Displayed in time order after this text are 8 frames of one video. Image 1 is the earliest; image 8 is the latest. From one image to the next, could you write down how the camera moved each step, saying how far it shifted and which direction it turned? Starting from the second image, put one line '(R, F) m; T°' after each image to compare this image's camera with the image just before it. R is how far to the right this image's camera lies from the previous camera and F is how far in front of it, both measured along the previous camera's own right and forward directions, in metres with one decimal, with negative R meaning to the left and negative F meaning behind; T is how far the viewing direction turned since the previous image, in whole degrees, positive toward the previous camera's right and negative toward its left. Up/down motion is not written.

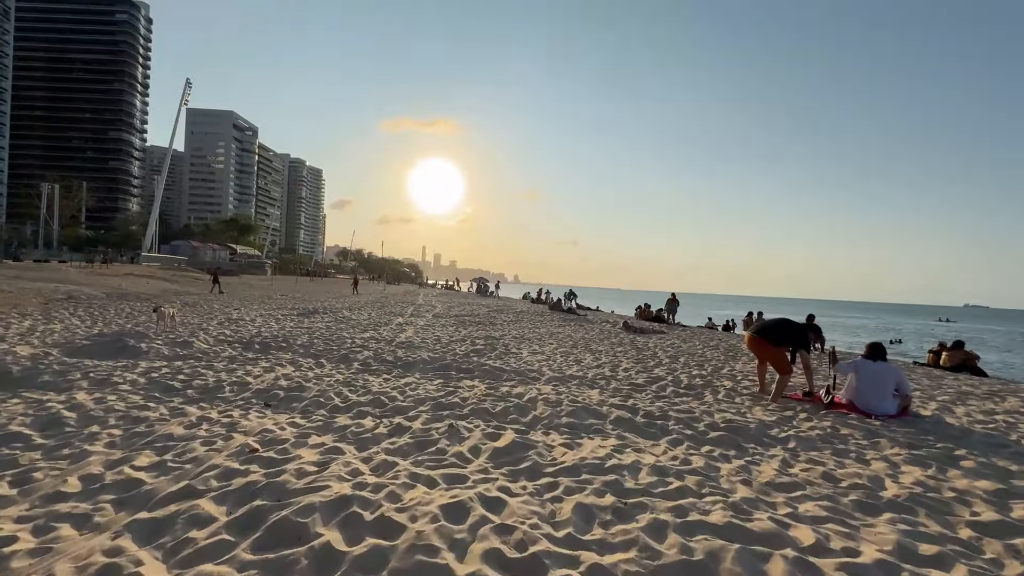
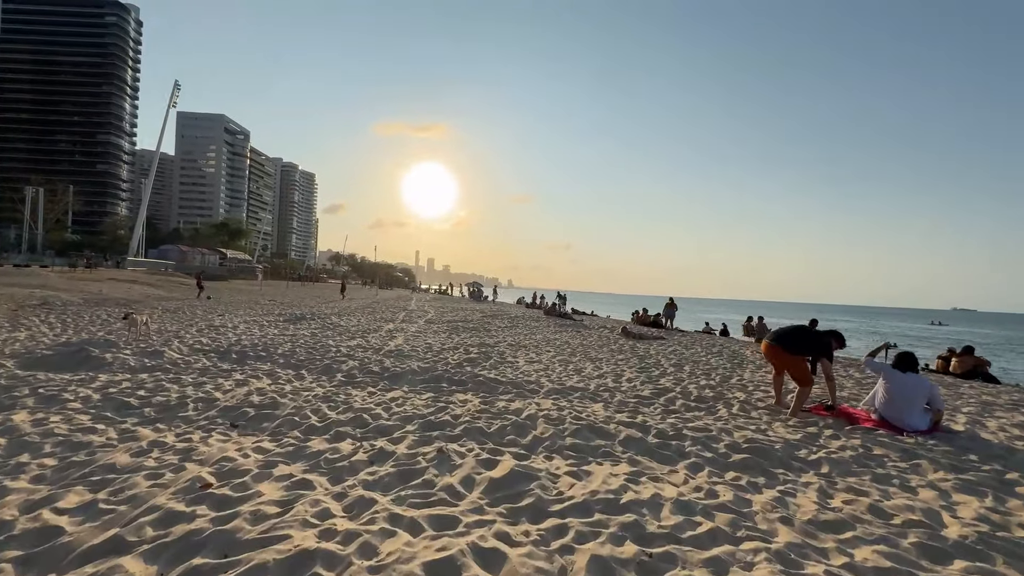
(0.0, +0.5) m; +1°
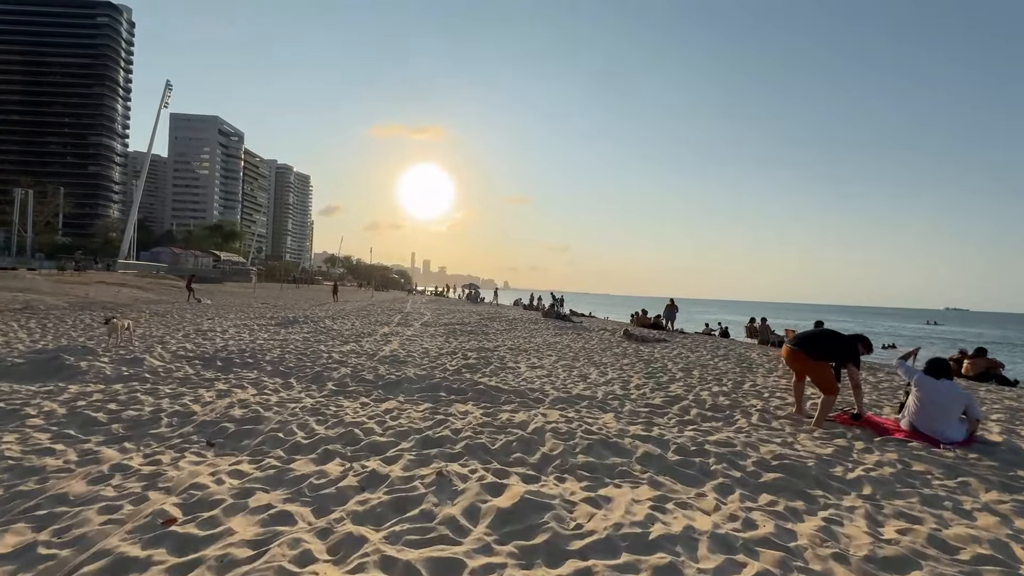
(-0.1, +0.4) m; +1°
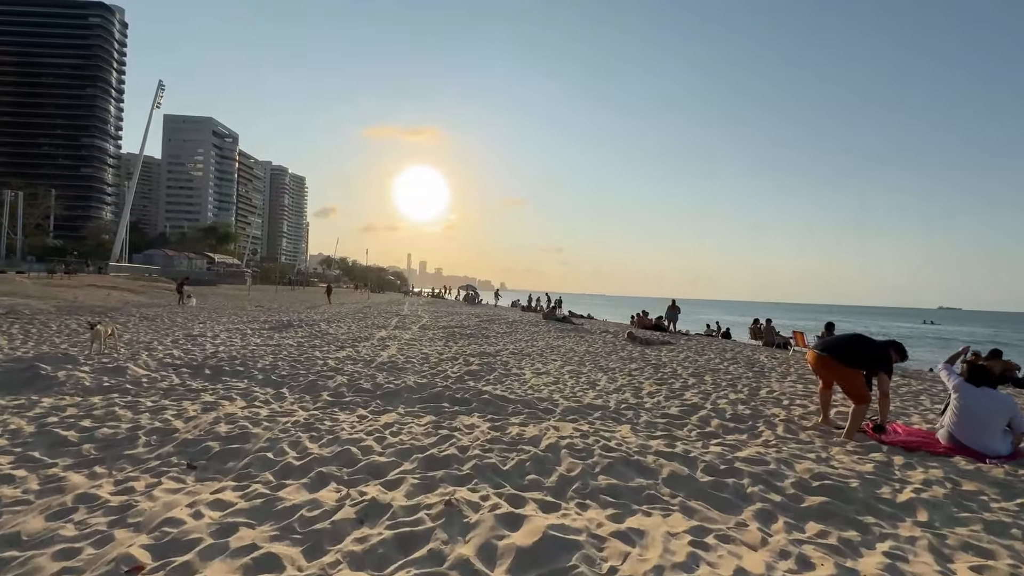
(-0.1, +0.4) m; 0°
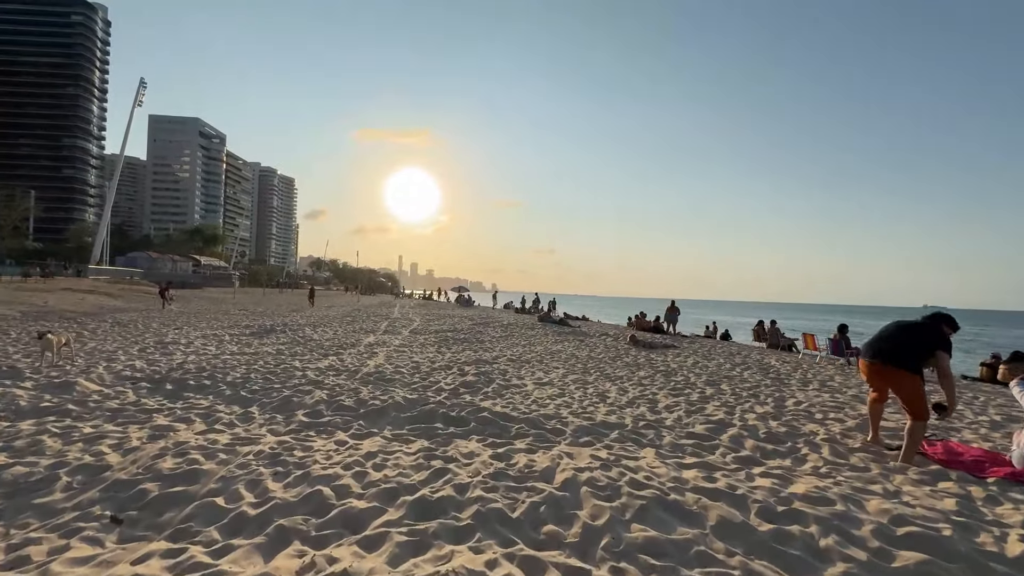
(-0.1, +0.8) m; +1°
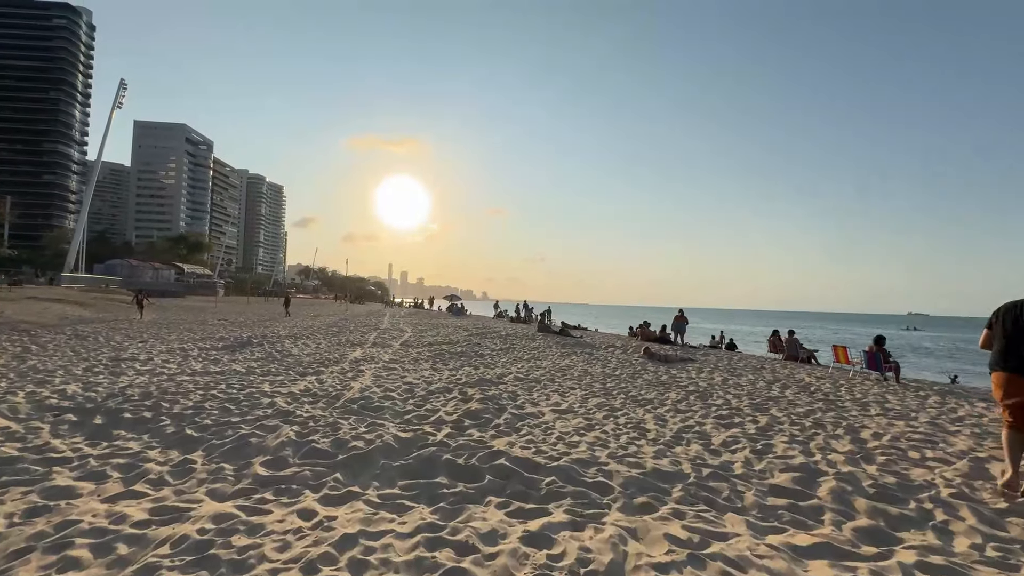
(-0.3, +1.3) m; +1°
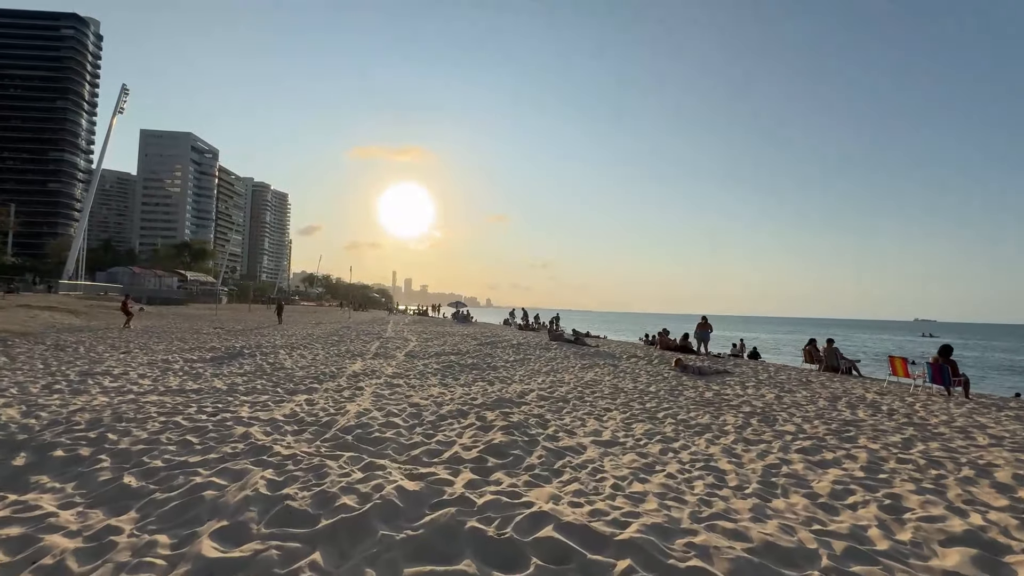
(-0.3, +1.2) m; 0°
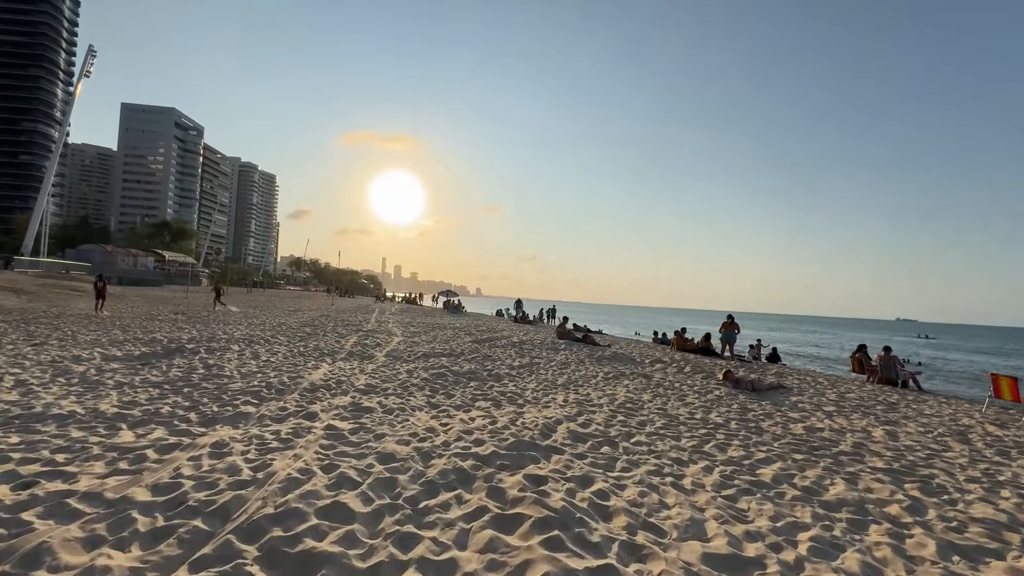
(-0.4, +2.4) m; +1°
